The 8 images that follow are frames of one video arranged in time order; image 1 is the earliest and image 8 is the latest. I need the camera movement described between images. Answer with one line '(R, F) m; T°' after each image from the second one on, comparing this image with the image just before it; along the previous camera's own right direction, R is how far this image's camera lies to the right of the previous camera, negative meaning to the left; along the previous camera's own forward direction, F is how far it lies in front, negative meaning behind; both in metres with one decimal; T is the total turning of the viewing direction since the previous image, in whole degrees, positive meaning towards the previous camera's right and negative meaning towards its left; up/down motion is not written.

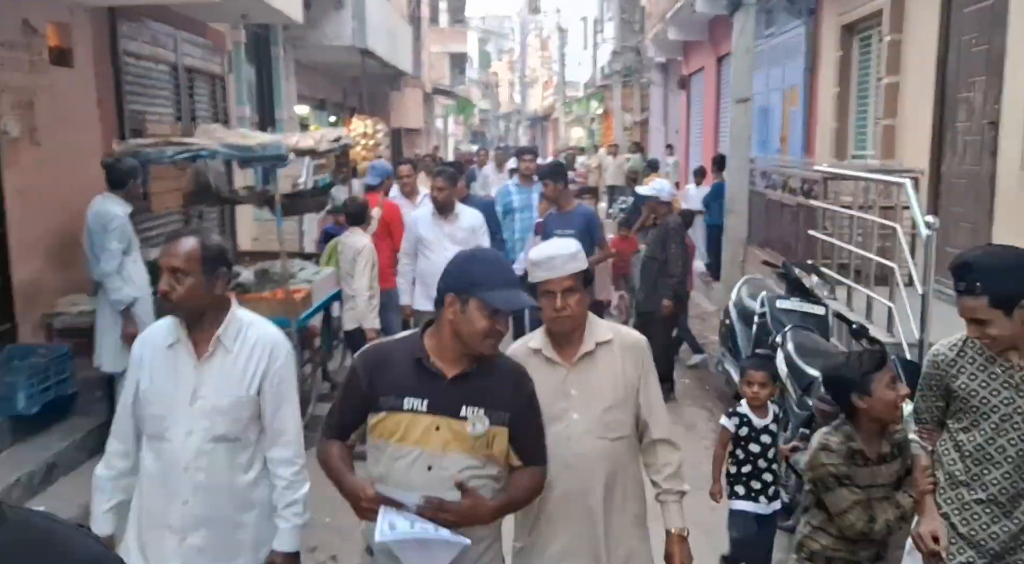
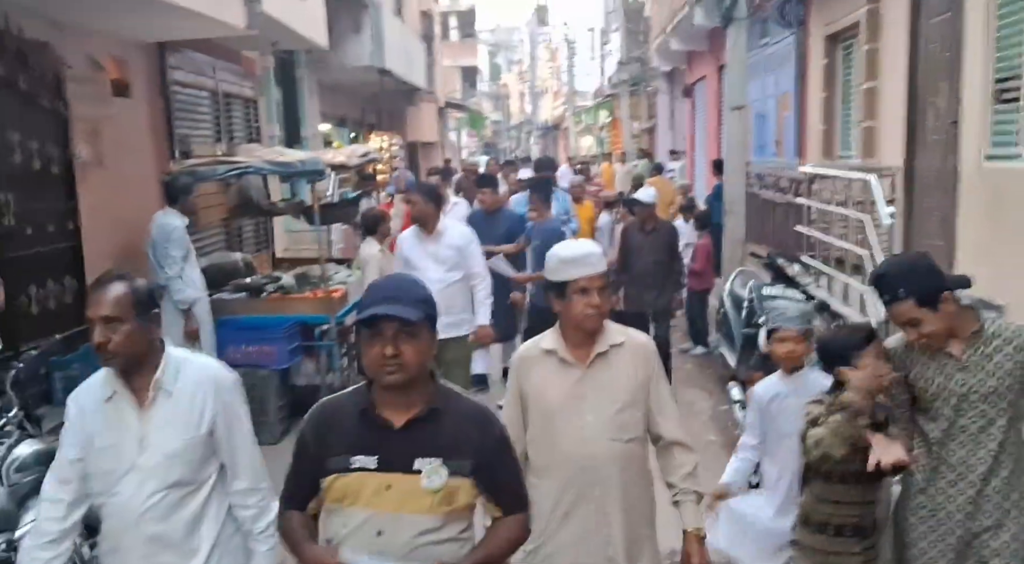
(0.0, -0.7) m; -1°
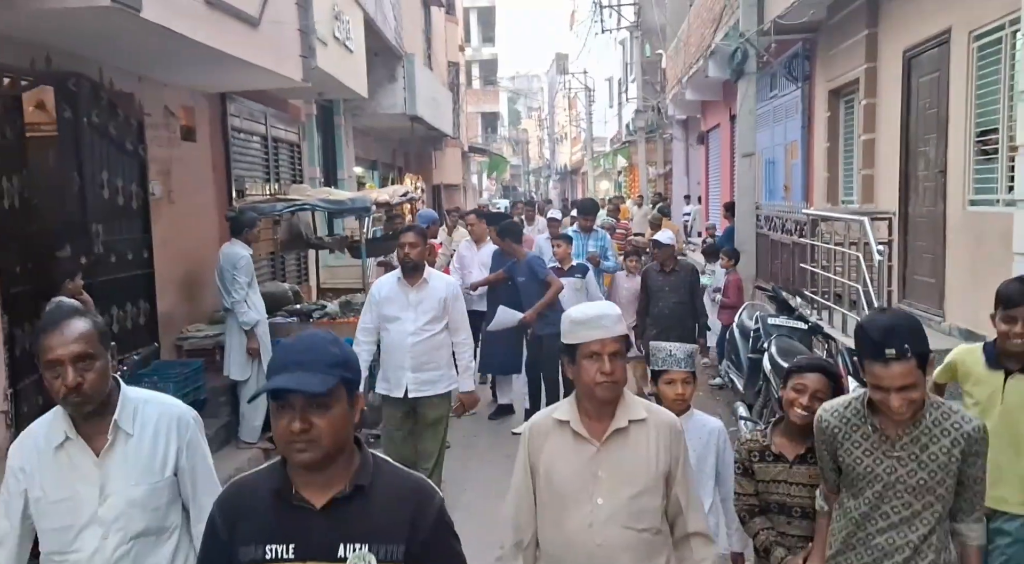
(-0.1, -0.7) m; -1°
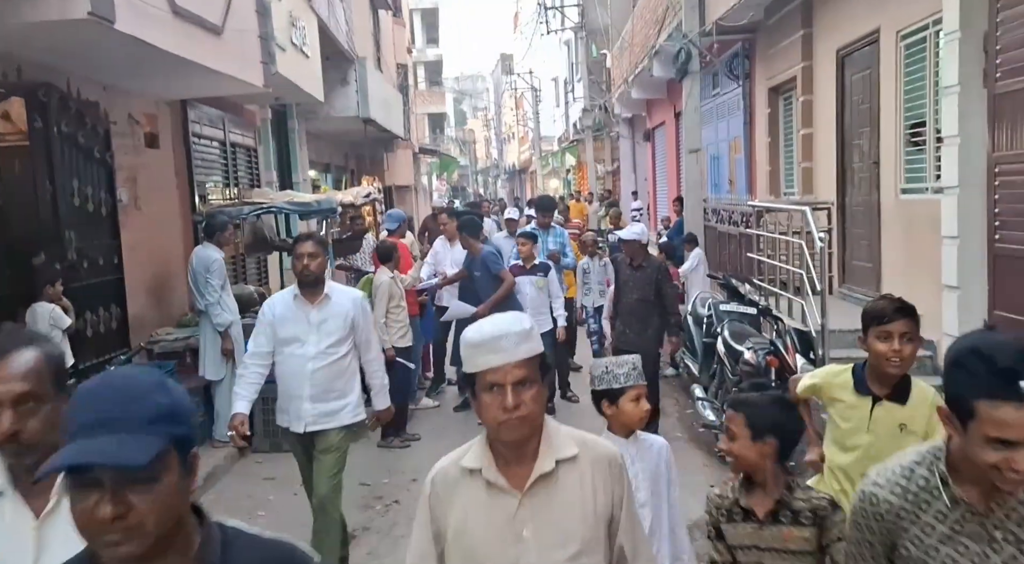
(-0.1, -0.3) m; +3°
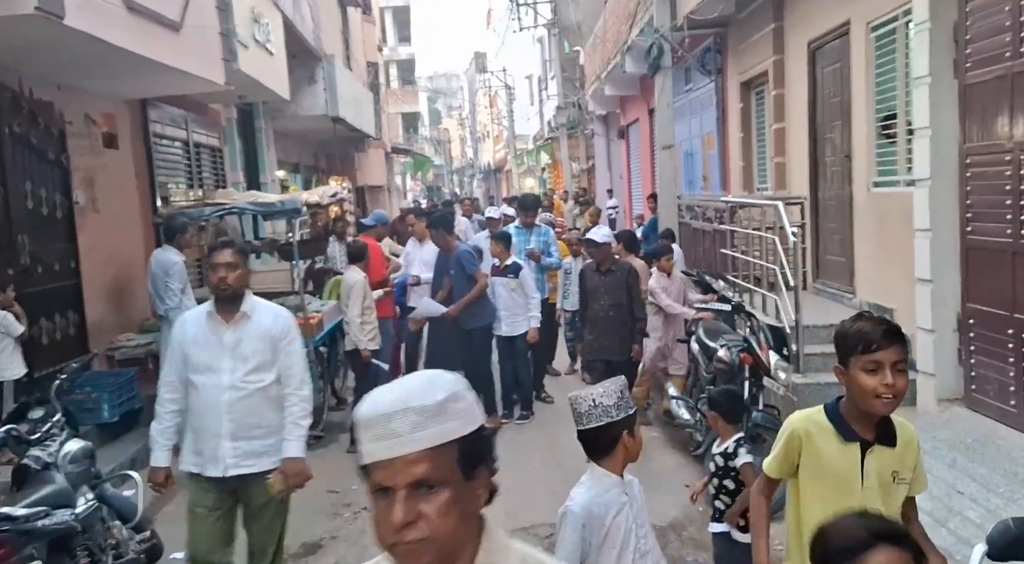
(+0.1, +0.1) m; +1°
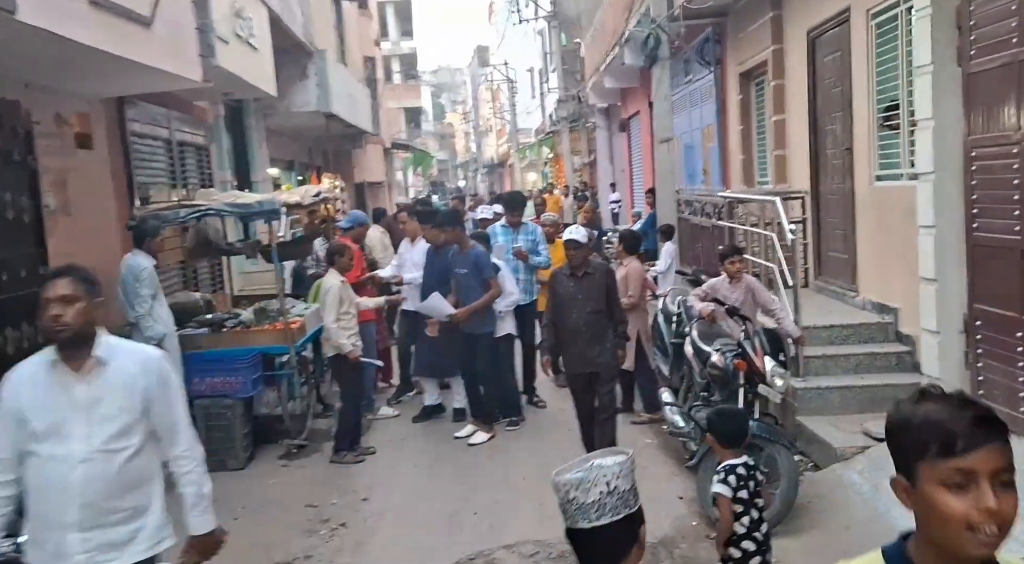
(+0.2, +0.3) m; -1°
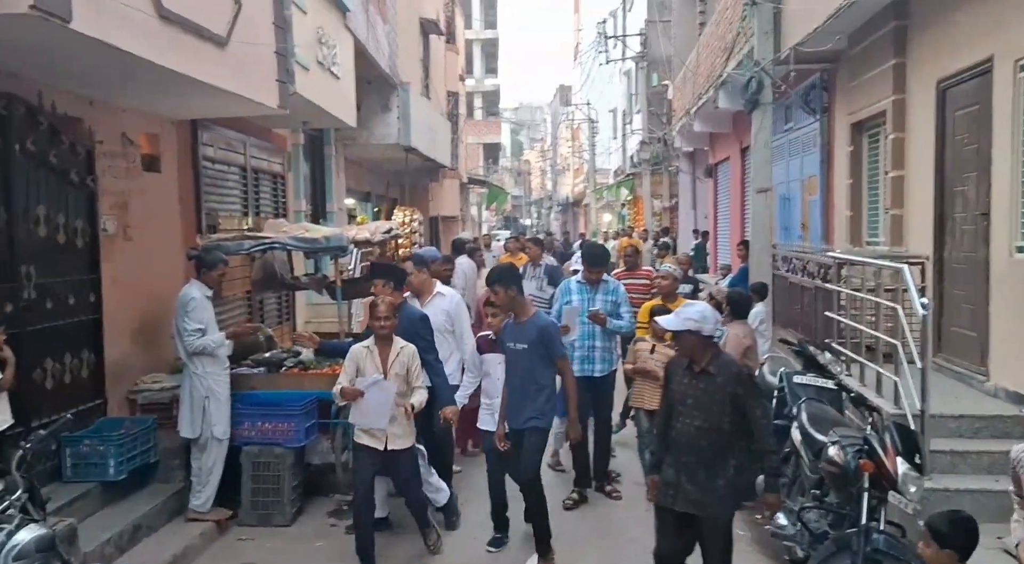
(-0.1, +0.6) m; -4°
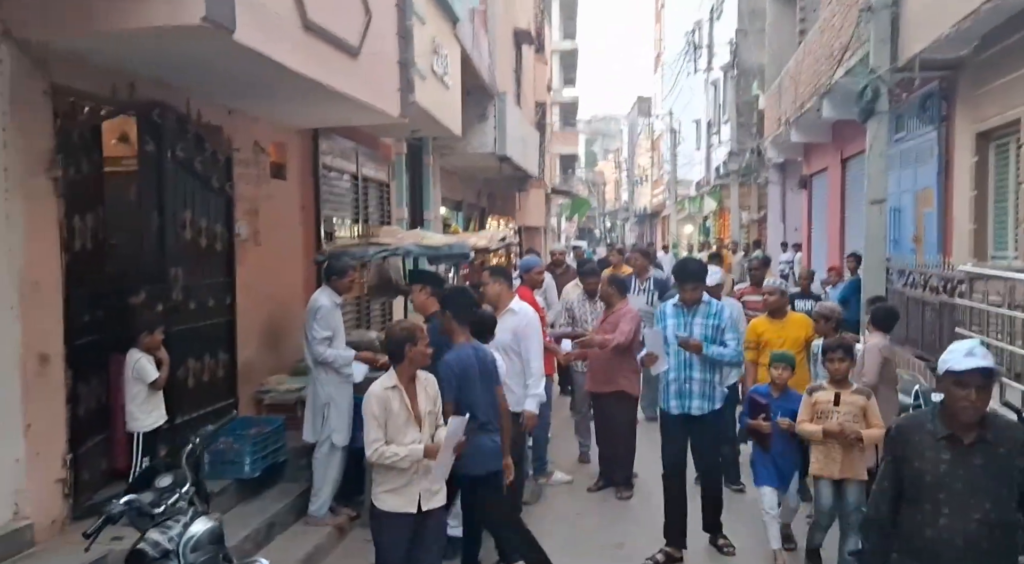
(-0.4, 0.0) m; -4°
